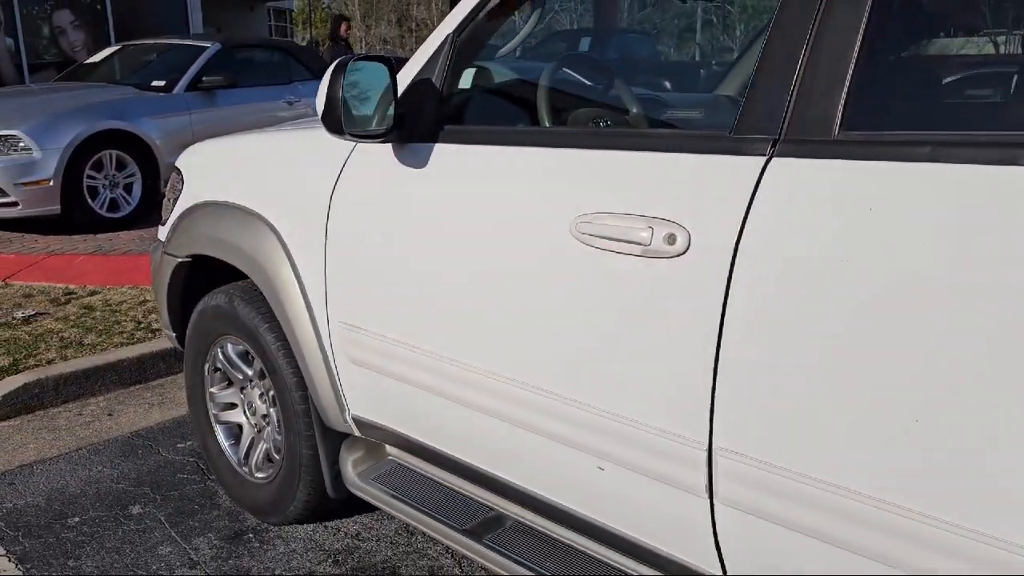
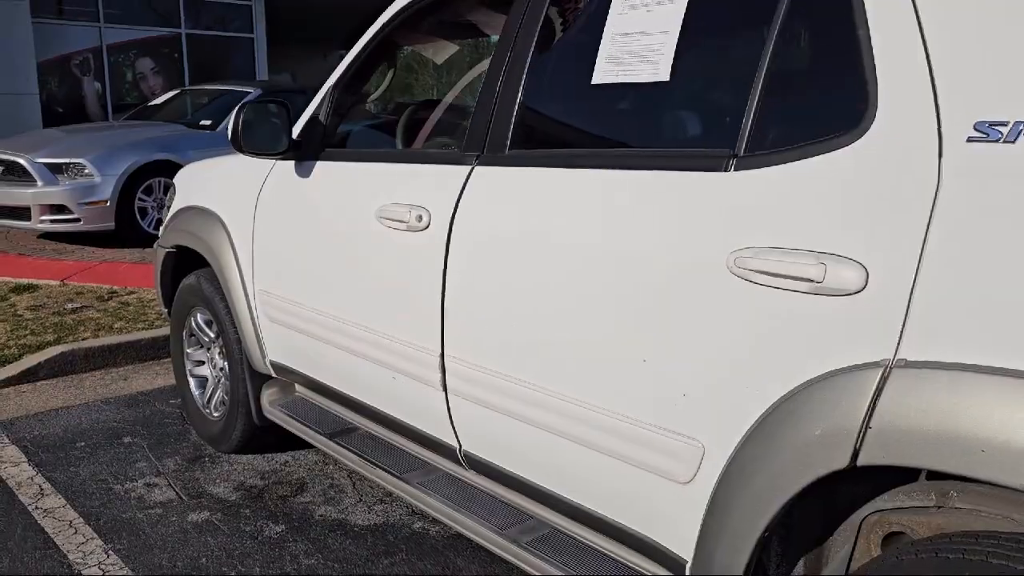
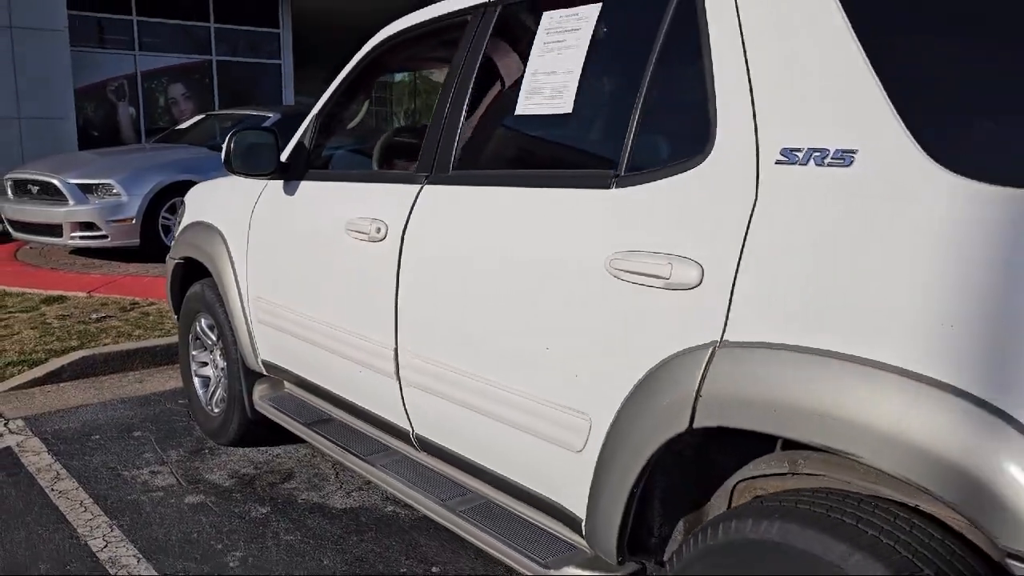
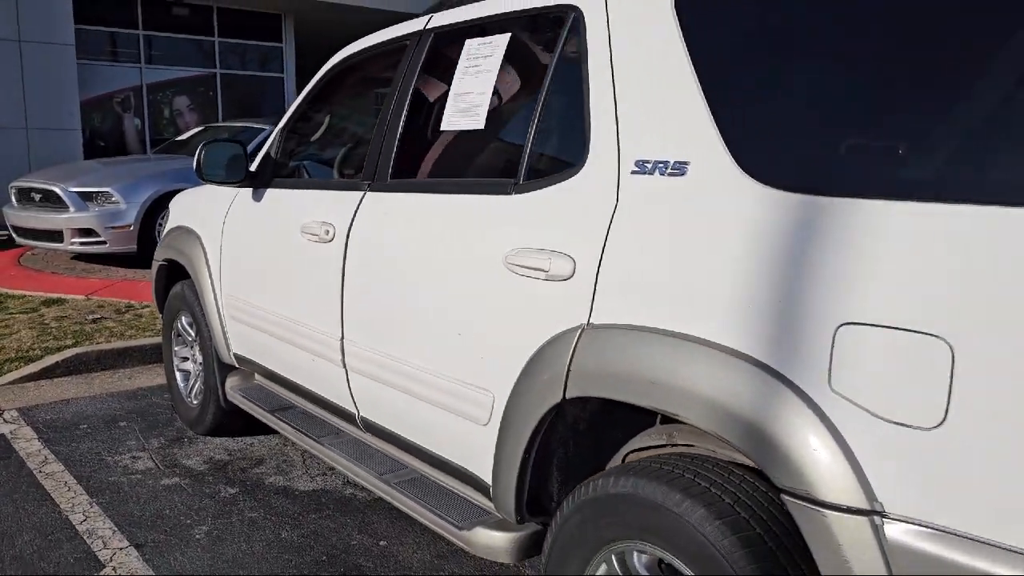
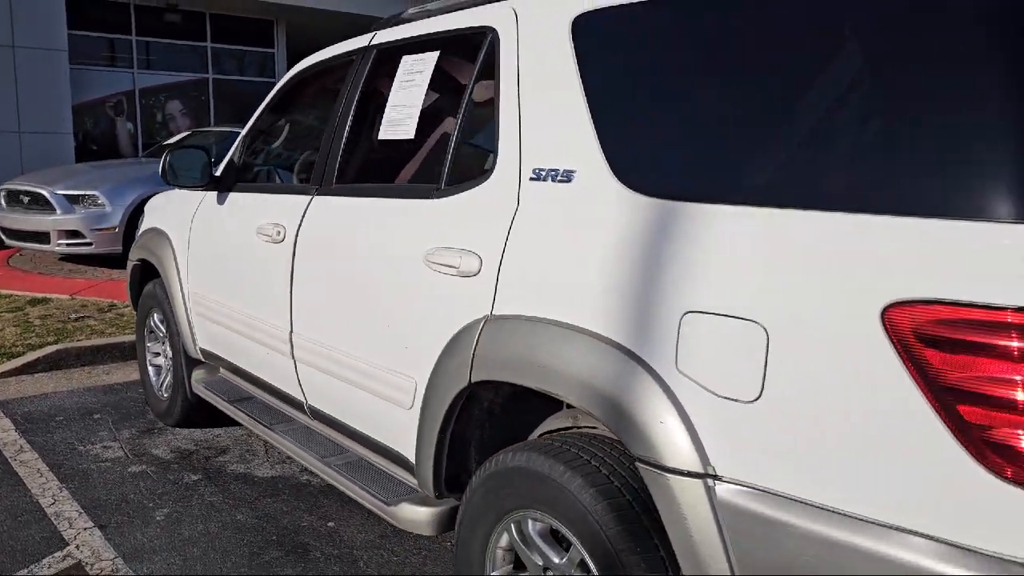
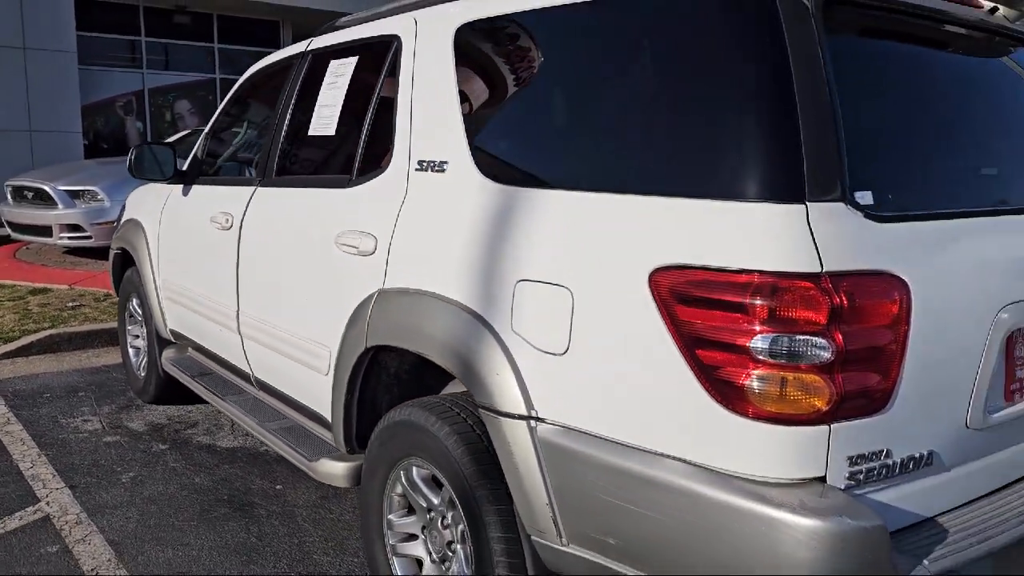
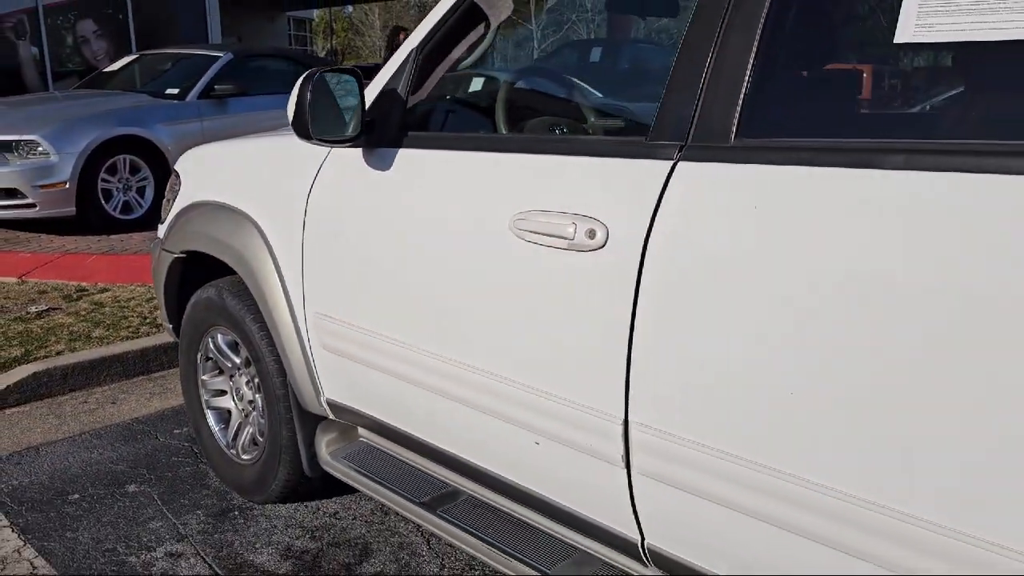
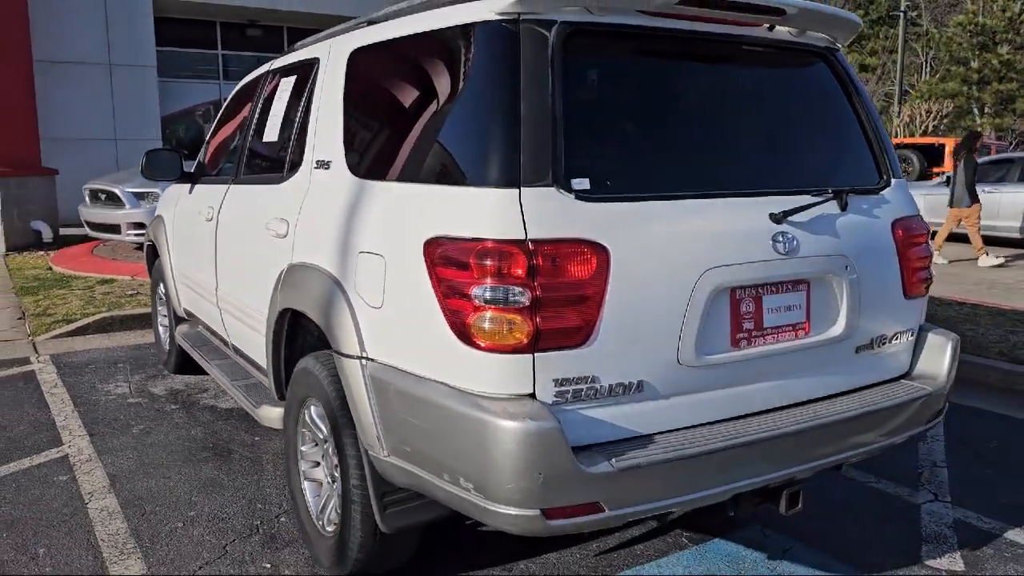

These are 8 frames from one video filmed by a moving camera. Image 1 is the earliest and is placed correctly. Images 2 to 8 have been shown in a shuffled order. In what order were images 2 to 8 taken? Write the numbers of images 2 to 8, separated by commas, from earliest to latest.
7, 2, 3, 4, 5, 6, 8
